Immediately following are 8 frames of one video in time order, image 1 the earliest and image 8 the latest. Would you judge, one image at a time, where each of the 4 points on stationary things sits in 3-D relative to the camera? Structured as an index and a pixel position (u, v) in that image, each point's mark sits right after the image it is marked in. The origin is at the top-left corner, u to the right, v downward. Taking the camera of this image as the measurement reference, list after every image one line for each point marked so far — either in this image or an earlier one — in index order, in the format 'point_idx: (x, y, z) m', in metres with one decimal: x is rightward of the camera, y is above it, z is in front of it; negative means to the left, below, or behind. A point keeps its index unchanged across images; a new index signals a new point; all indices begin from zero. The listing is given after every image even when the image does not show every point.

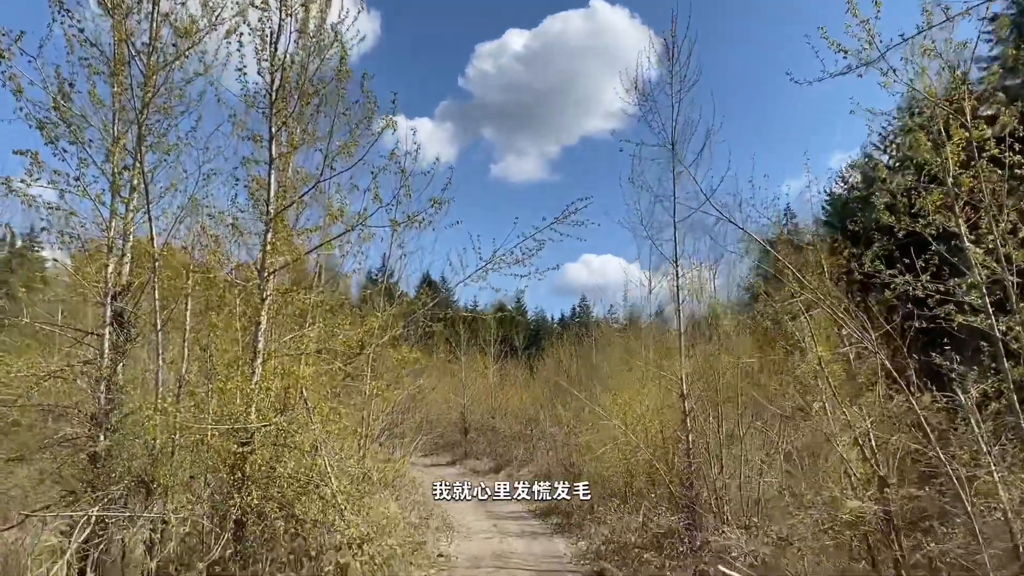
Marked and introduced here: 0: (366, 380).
0: (-2.1, -1.3, +12.1) m
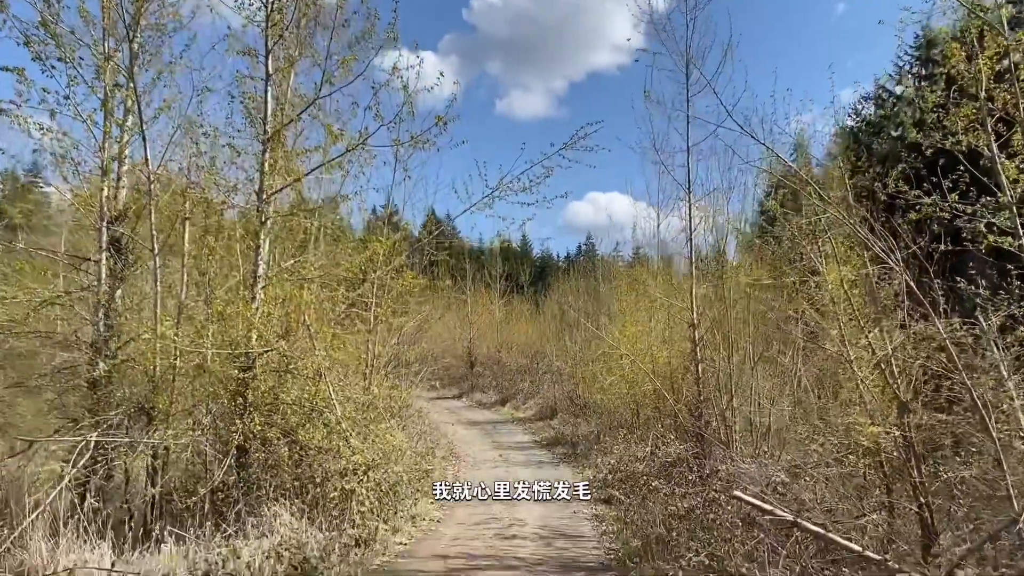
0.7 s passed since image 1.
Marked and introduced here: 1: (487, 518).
0: (-2.0, -0.3, +11.8) m
1: (-0.3, -3.0, +11.2) m
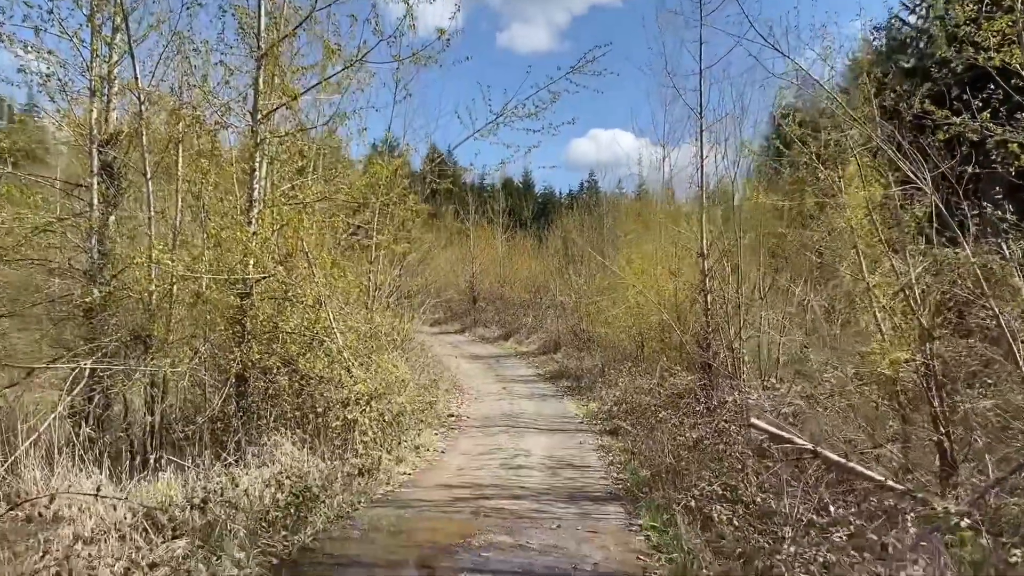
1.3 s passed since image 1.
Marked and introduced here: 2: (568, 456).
0: (-1.9, +0.7, +11.5) m
1: (-0.3, -2.1, +11.1) m
2: (+0.7, -2.1, +10.7) m
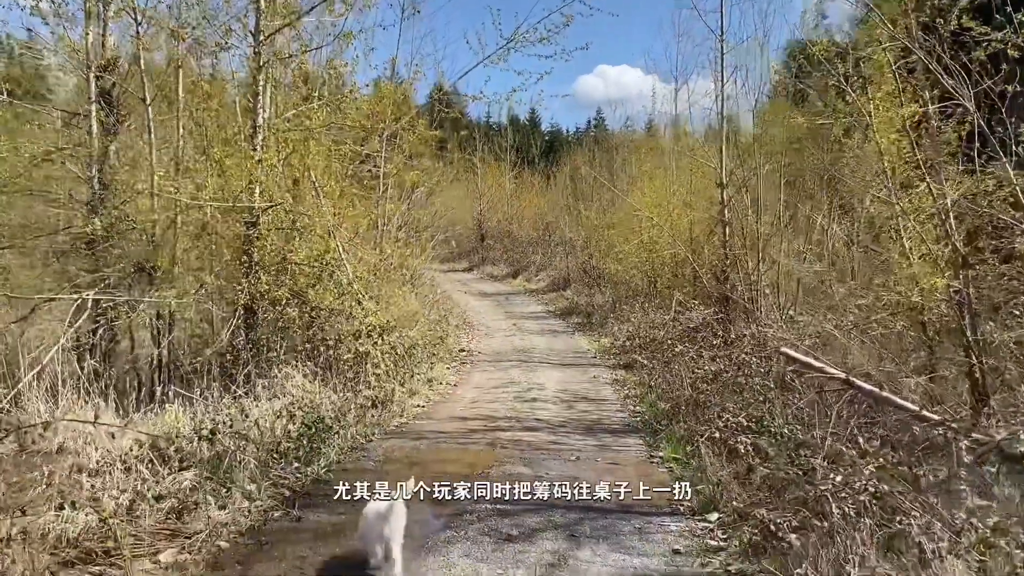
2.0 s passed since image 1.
0: (-1.7, +1.6, +11.1) m
1: (-0.1, -1.2, +10.9) m
2: (+0.9, -1.2, +10.5) m
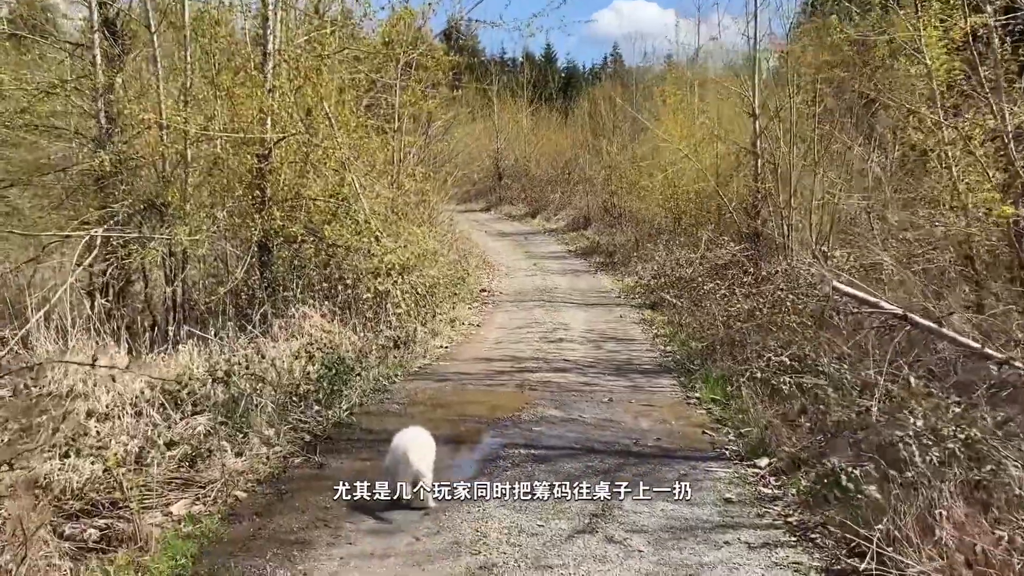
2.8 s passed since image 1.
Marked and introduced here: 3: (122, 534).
0: (-1.4, +2.4, +10.6) m
1: (+0.2, -0.4, +10.6) m
2: (+1.1, -0.5, +10.1) m
3: (-1.5, -1.0, +3.3) m
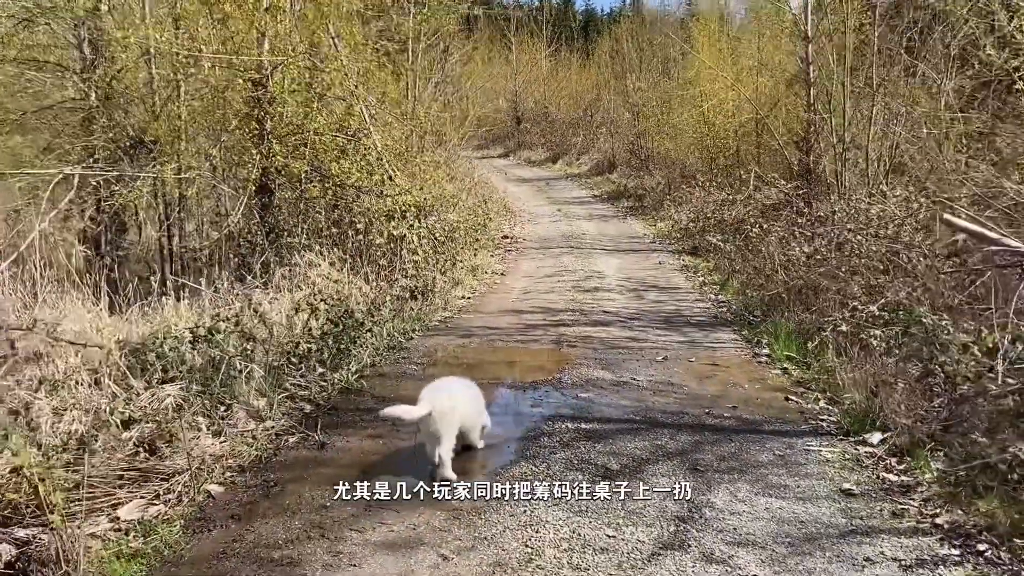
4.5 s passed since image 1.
0: (-1.1, +3.0, +9.6) m
1: (+0.5, +0.2, +9.6) m
2: (+1.5, +0.1, +9.2) m
3: (-1.3, -0.8, +2.5) m
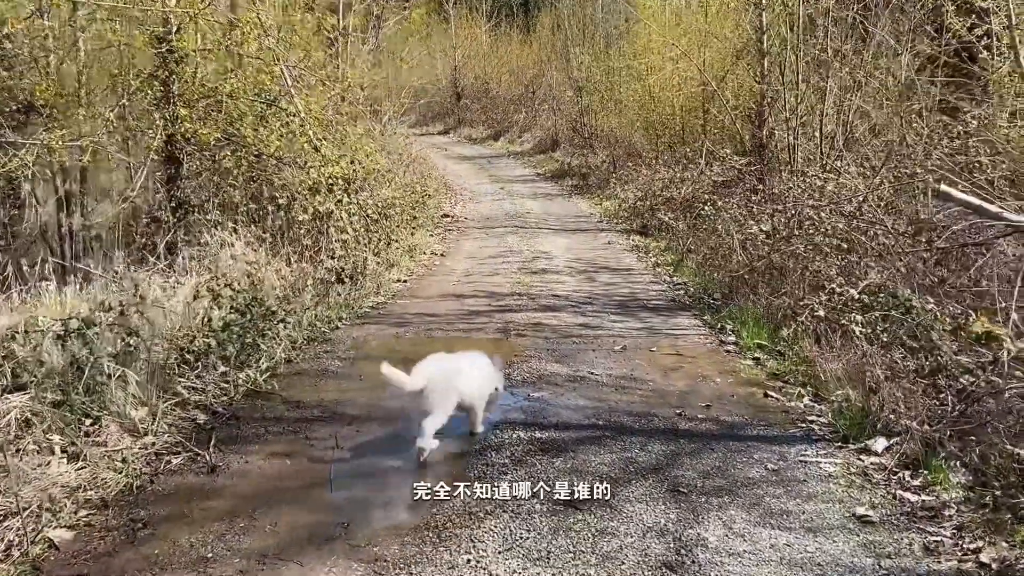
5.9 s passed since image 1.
0: (-1.8, +3.2, +8.7) m
1: (-0.1, +0.4, +9.0) m
2: (+0.9, +0.3, +8.6) m
3: (-1.5, -0.7, +1.8) m
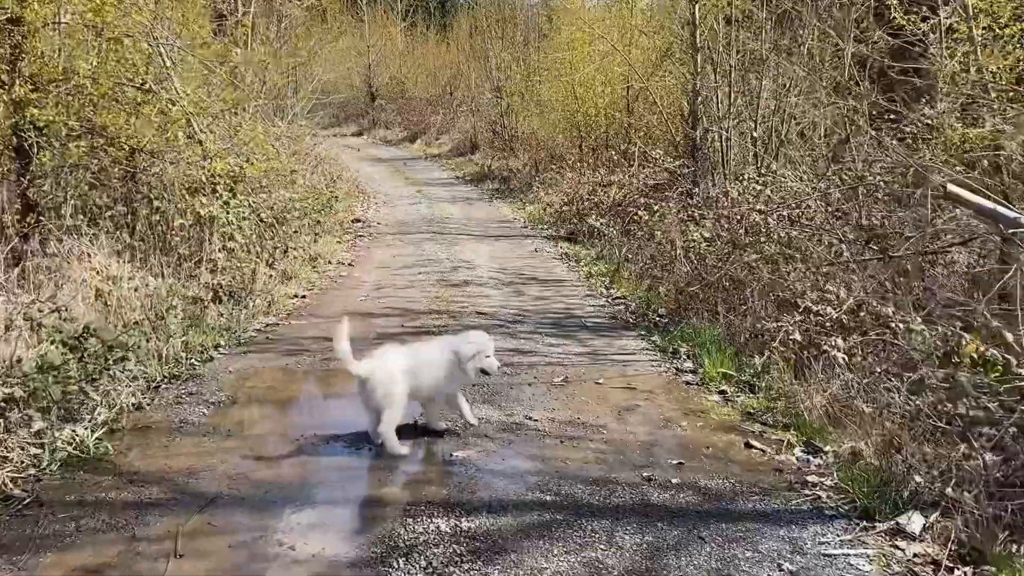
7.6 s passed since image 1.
0: (-2.5, +3.0, +7.7) m
1: (-0.9, +0.3, +8.1) m
2: (+0.1, +0.2, +7.8) m
3: (-1.5, -0.8, +0.7) m
